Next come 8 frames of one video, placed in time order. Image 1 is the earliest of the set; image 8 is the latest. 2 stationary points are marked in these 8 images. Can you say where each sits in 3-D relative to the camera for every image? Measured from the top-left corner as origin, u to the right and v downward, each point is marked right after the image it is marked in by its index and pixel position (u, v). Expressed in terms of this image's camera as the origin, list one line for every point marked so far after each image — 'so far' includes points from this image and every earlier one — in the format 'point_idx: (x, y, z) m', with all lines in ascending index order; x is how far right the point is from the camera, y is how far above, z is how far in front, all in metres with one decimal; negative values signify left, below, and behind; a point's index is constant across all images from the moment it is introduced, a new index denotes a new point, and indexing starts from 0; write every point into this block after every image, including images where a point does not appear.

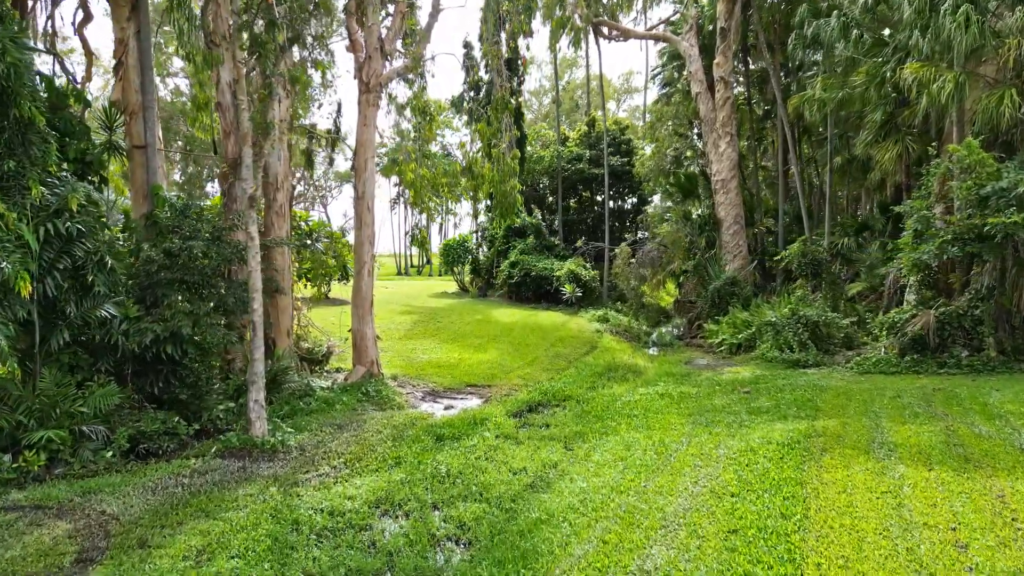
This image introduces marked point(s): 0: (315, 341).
0: (-1.8, -0.5, +6.4) m
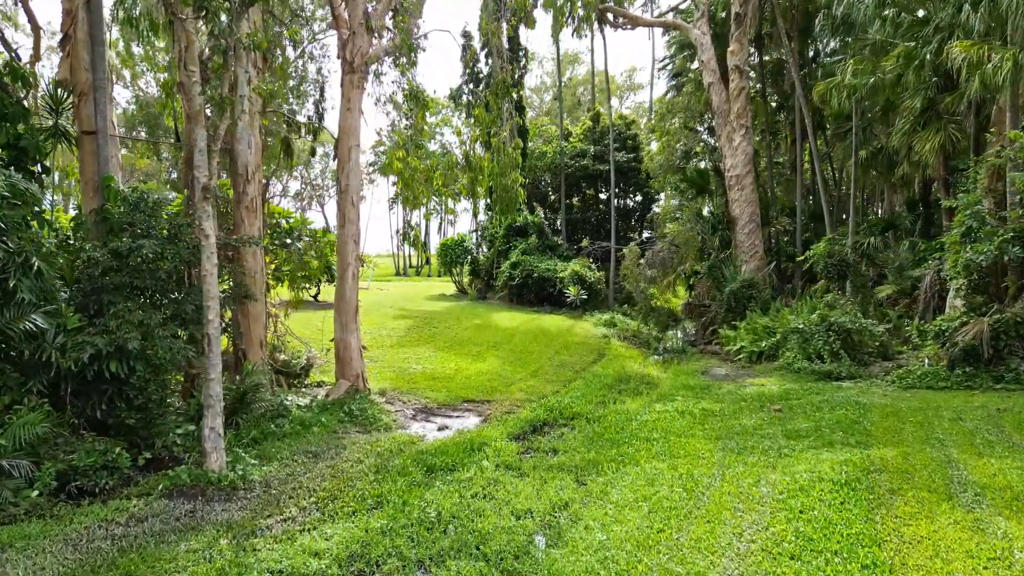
0: (-1.7, -0.5, +5.7) m
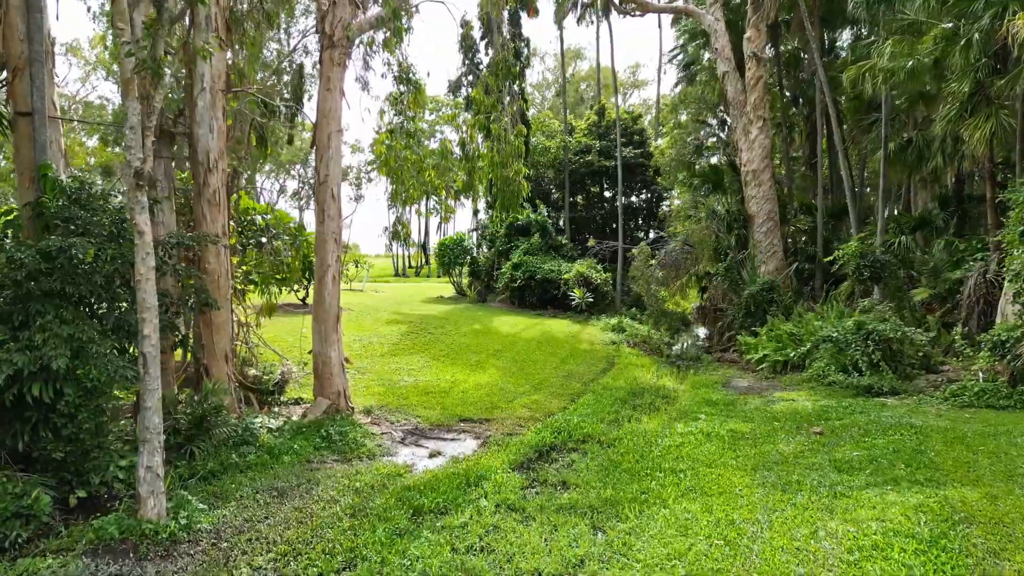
0: (-1.7, -0.6, +5.1) m
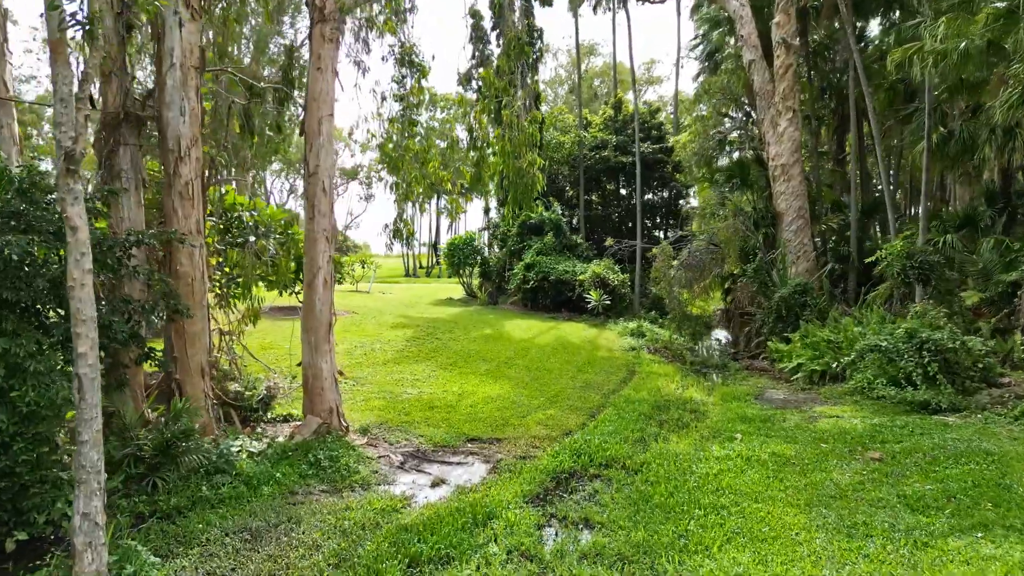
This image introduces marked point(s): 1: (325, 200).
0: (-1.6, -0.6, +4.5) m
1: (-1.1, +0.5, +4.3) m
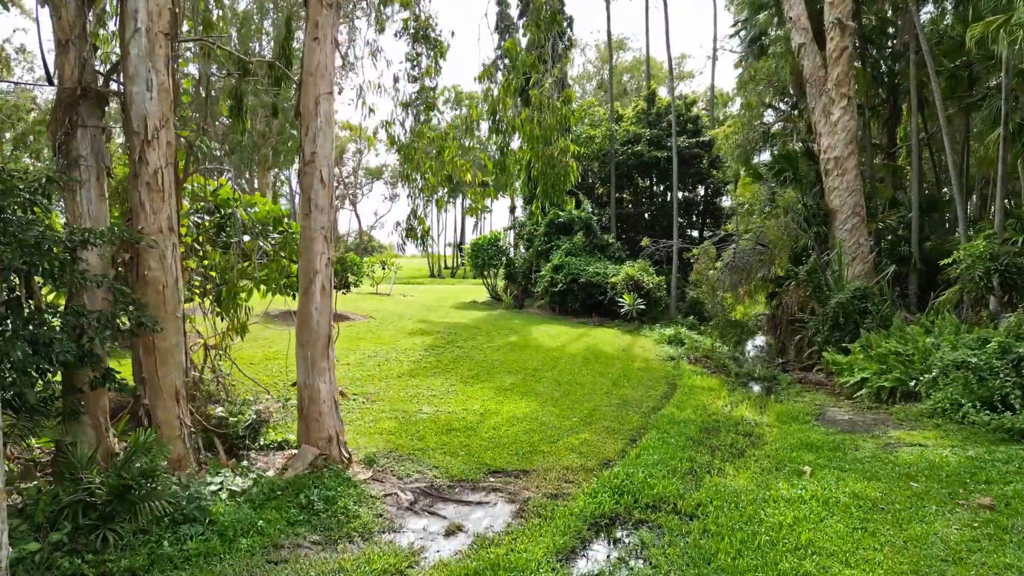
0: (-1.5, -0.6, +3.9) m
1: (-1.0, +0.5, +3.6) m
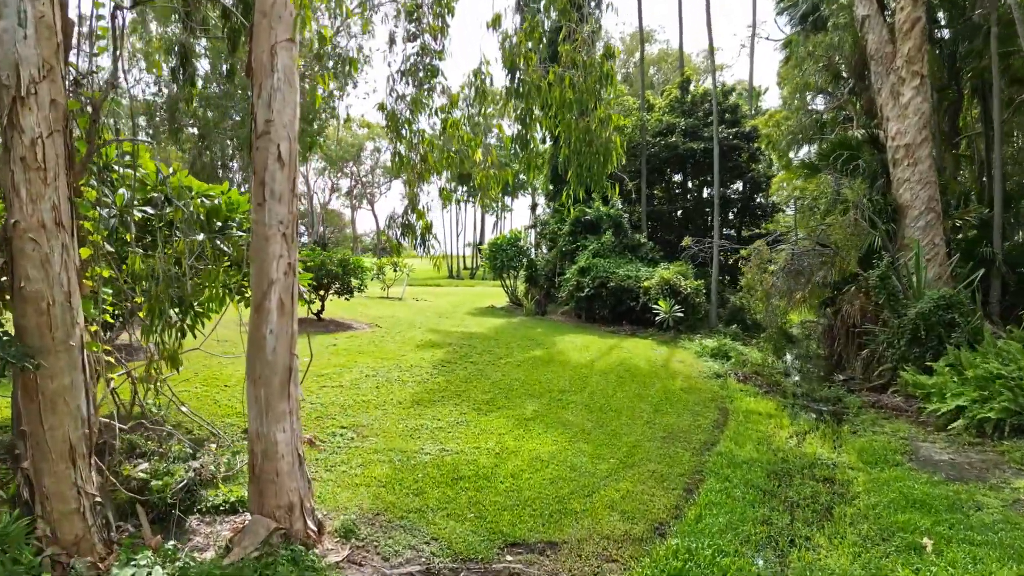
0: (-1.4, -0.7, +3.0) m
1: (-0.9, +0.4, +2.7) m
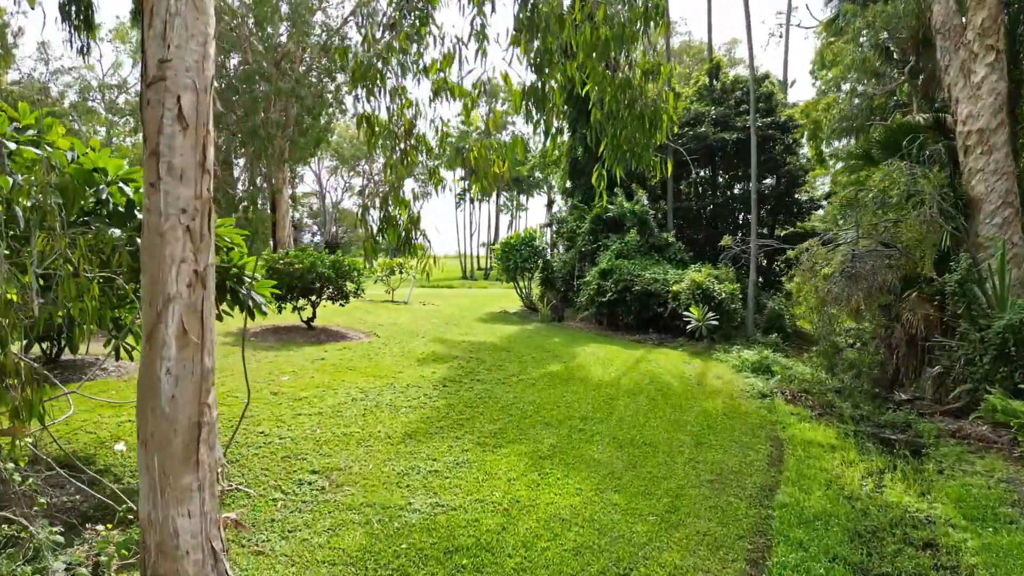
0: (-1.3, -0.7, +2.2) m
1: (-0.8, +0.4, +1.8) m
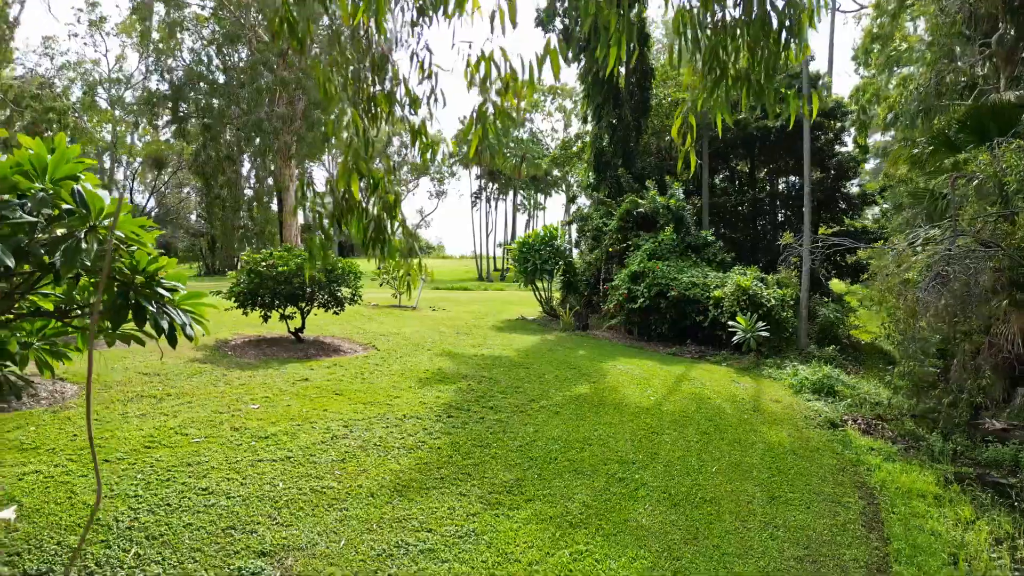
0: (-1.3, -0.8, +1.3) m
1: (-0.8, +0.3, +0.9) m
